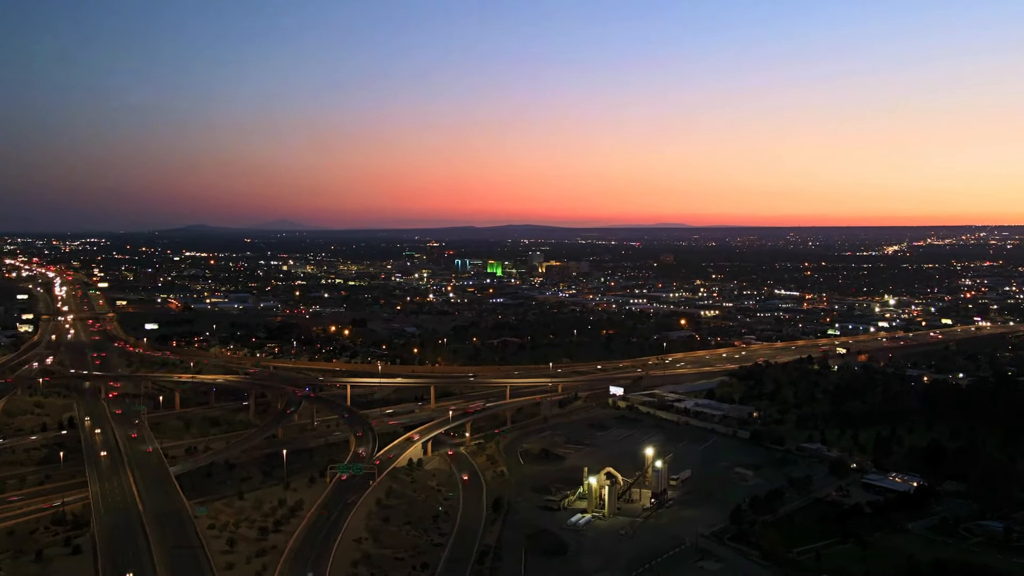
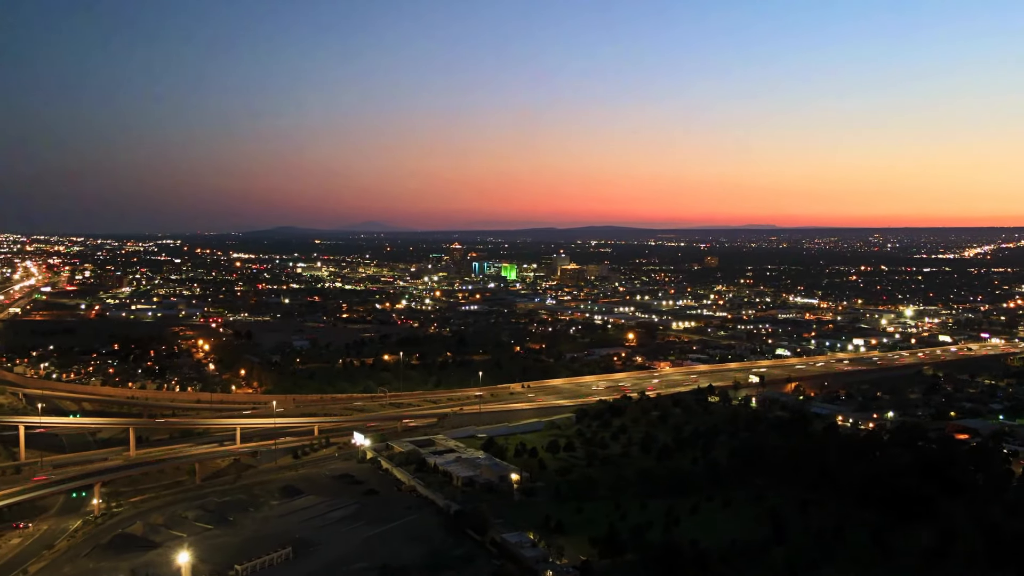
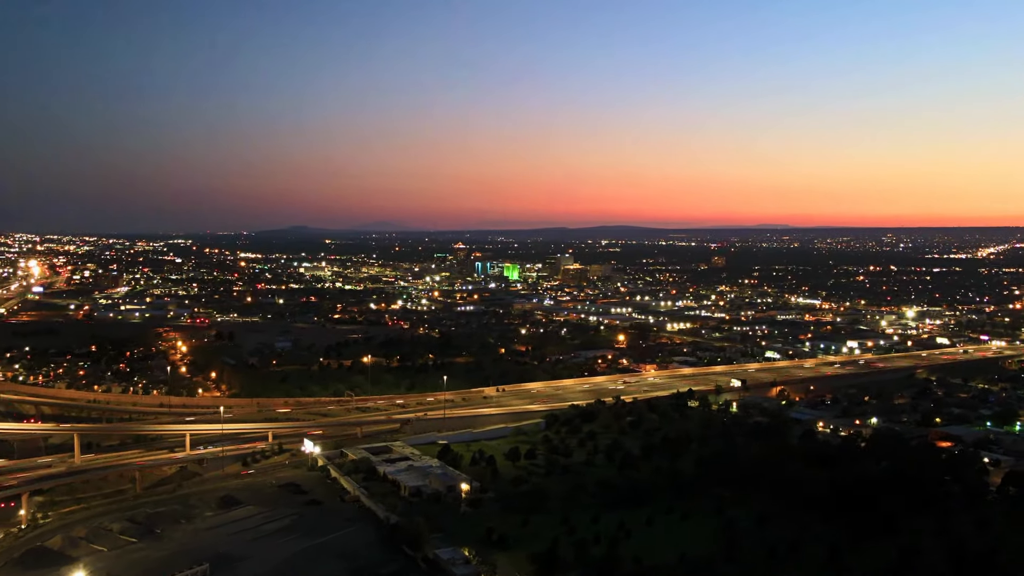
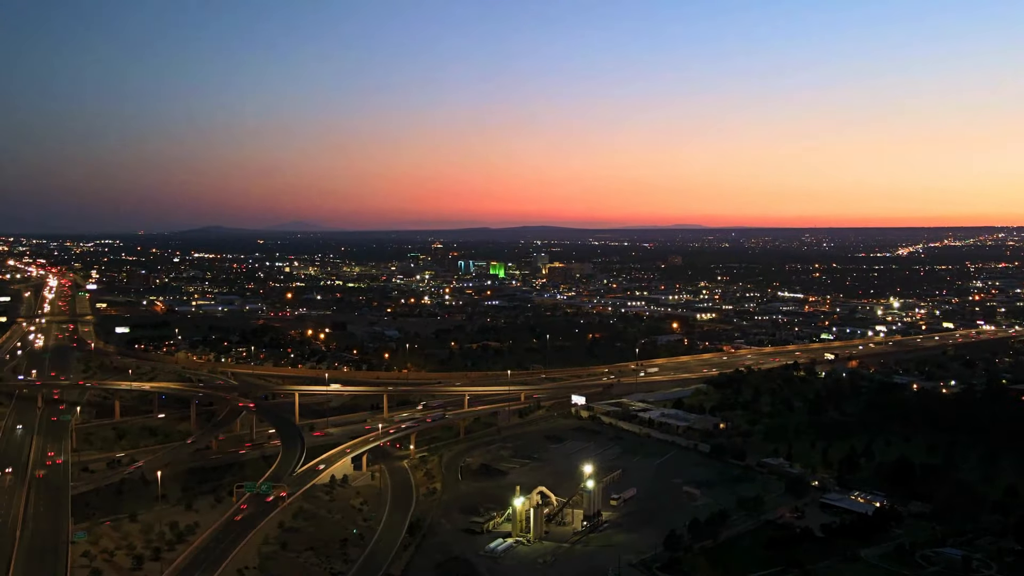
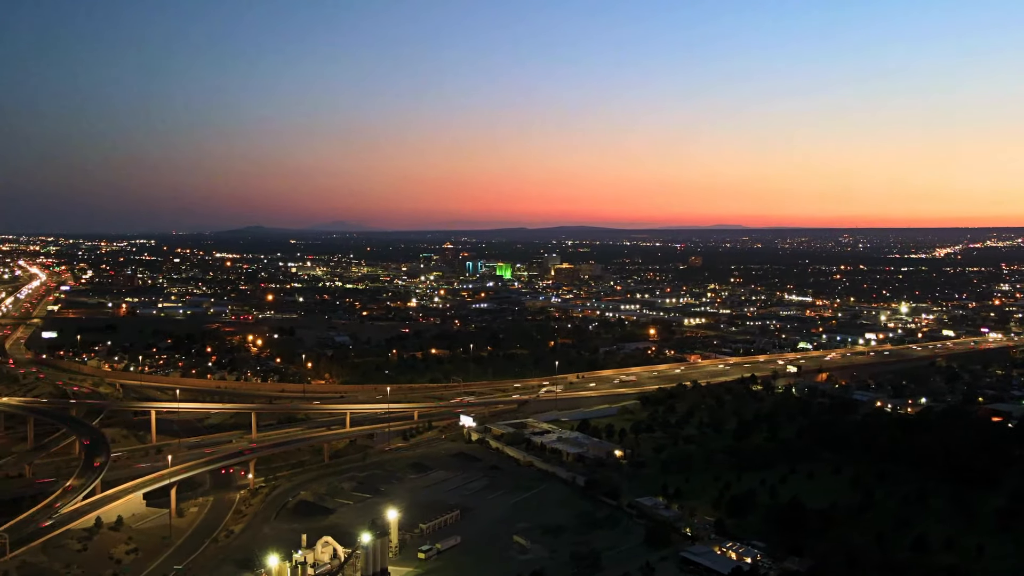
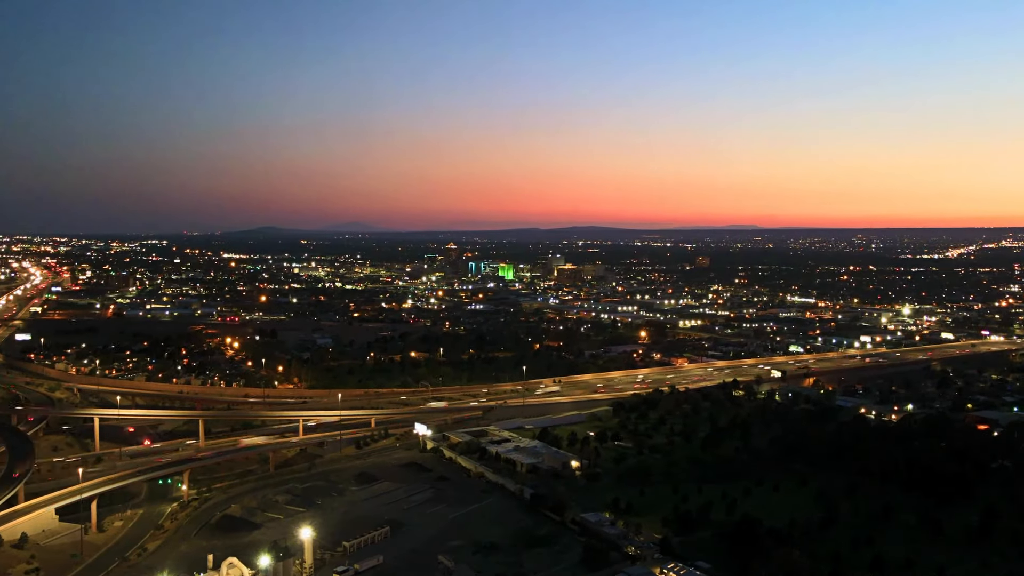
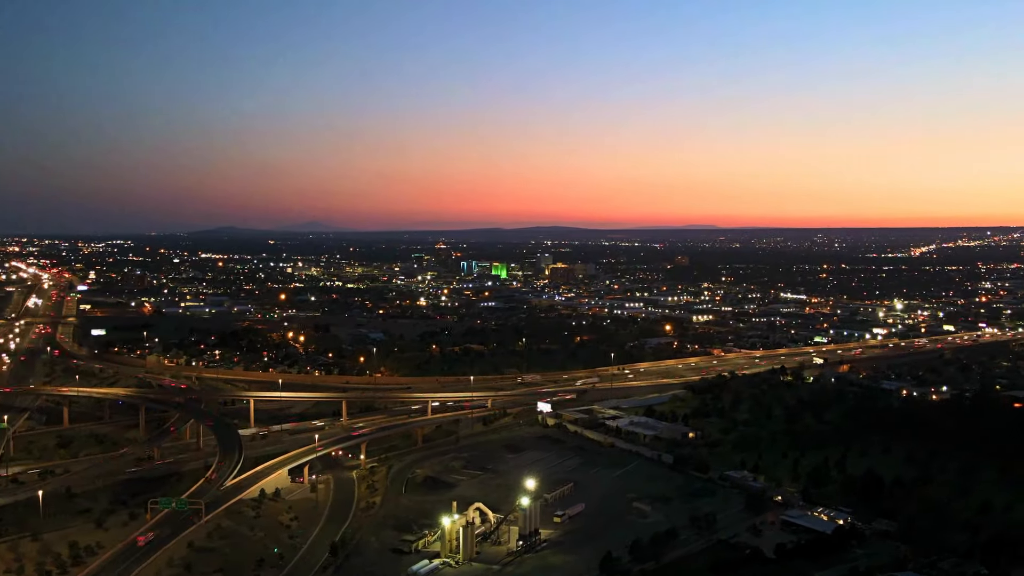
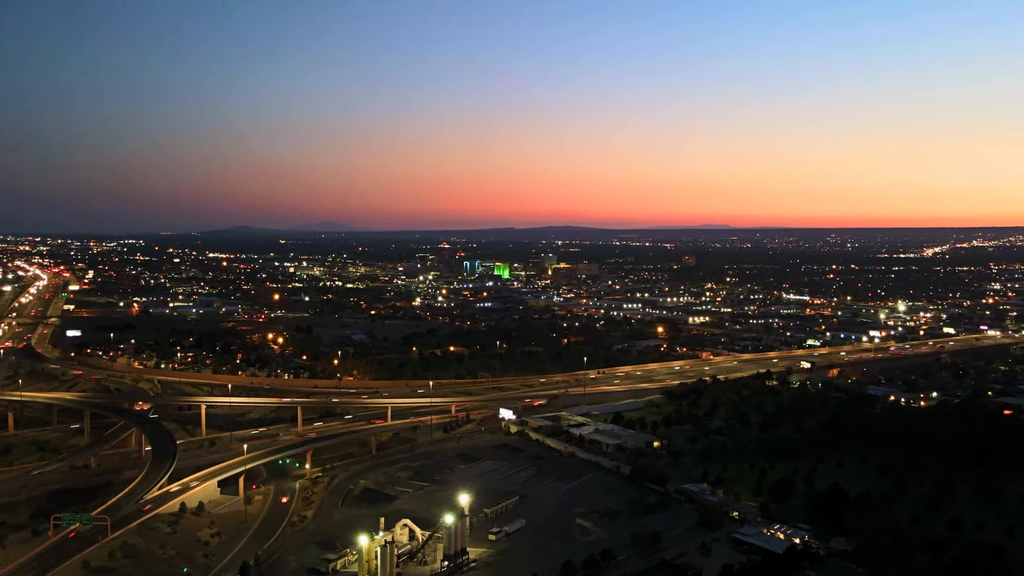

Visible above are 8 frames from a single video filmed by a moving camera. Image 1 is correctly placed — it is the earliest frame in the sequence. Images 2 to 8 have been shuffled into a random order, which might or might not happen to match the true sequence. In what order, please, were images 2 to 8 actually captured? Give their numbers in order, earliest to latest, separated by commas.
4, 7, 8, 5, 6, 2, 3
